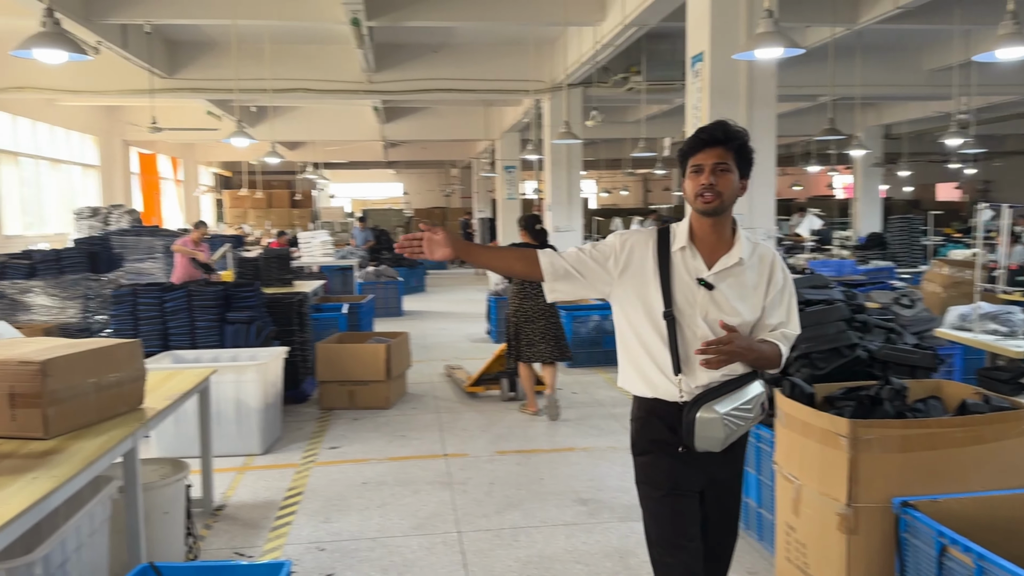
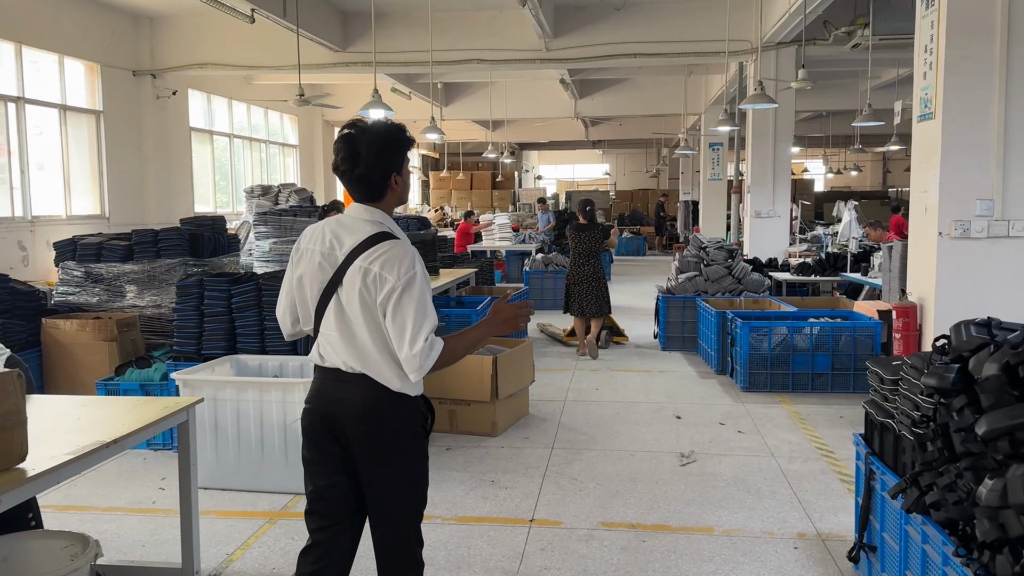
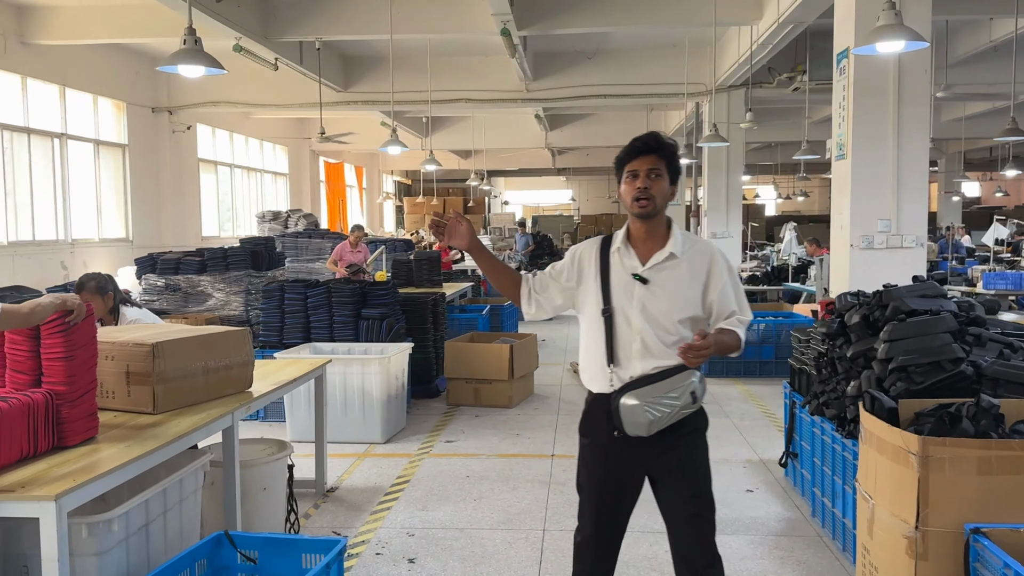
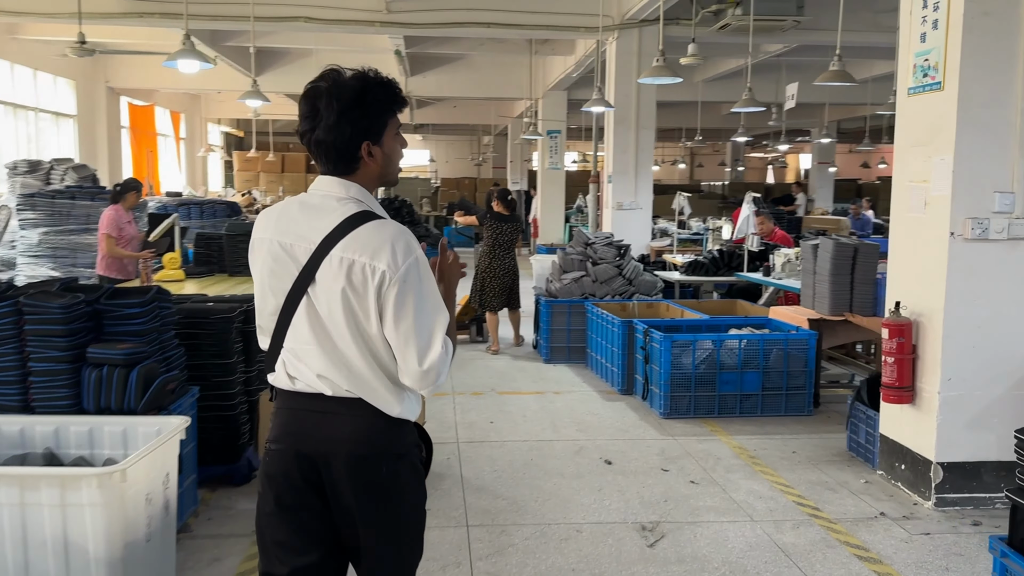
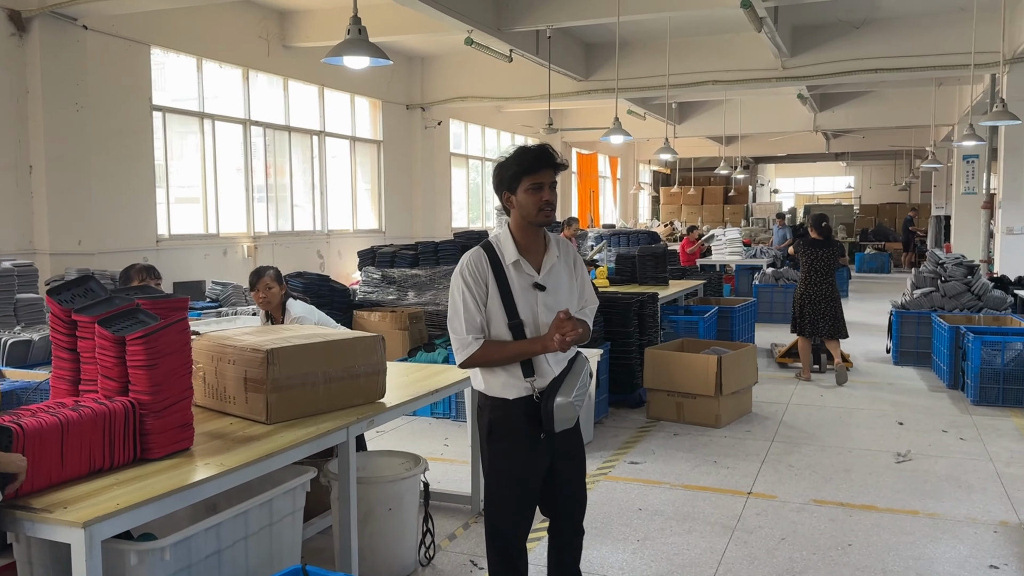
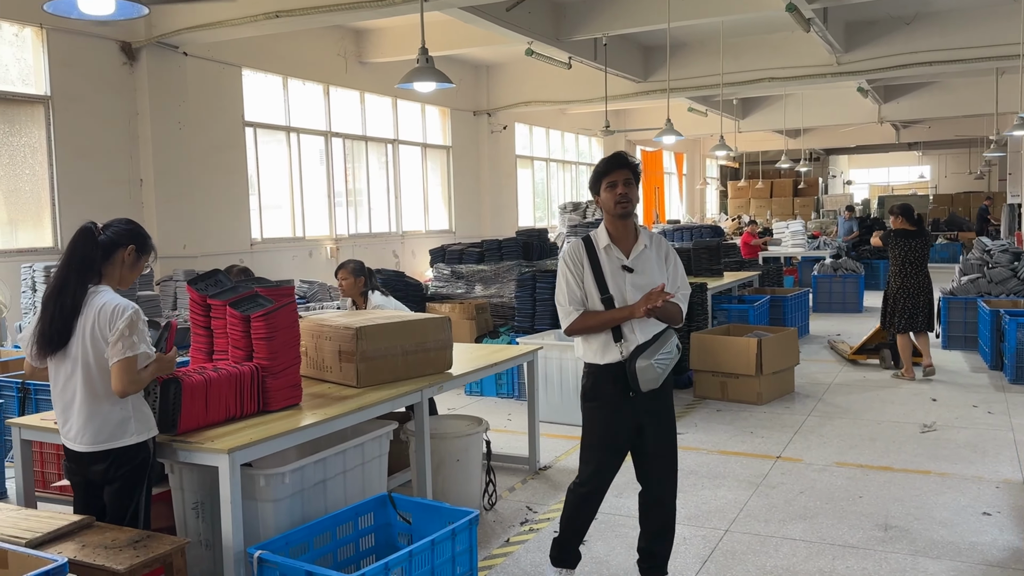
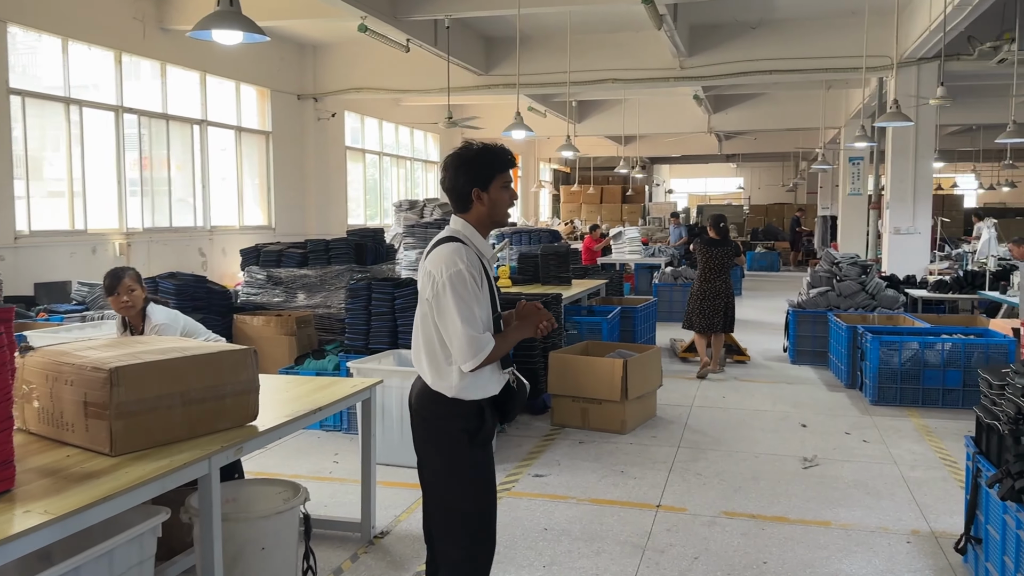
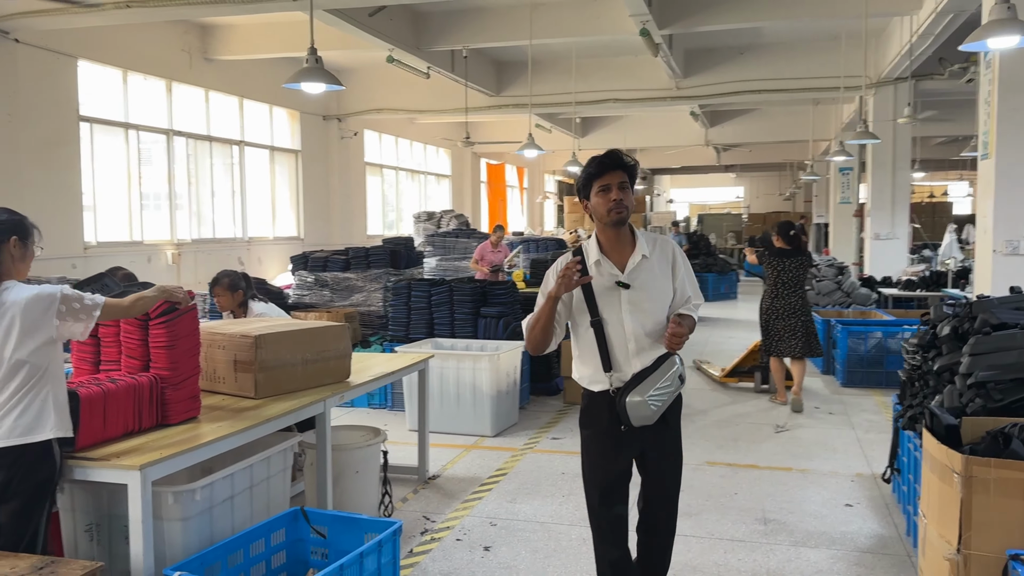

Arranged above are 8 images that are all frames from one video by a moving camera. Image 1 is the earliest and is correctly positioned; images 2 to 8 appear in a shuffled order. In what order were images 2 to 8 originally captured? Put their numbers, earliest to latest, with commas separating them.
3, 8, 6, 5, 7, 2, 4
